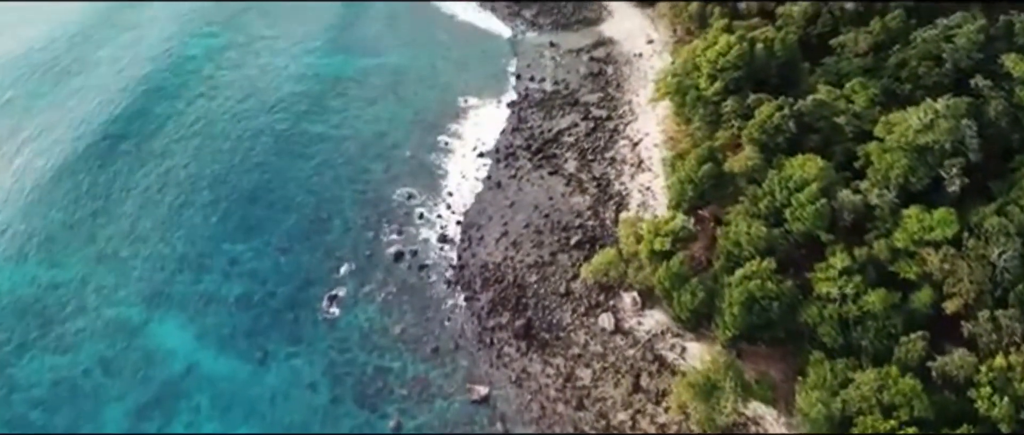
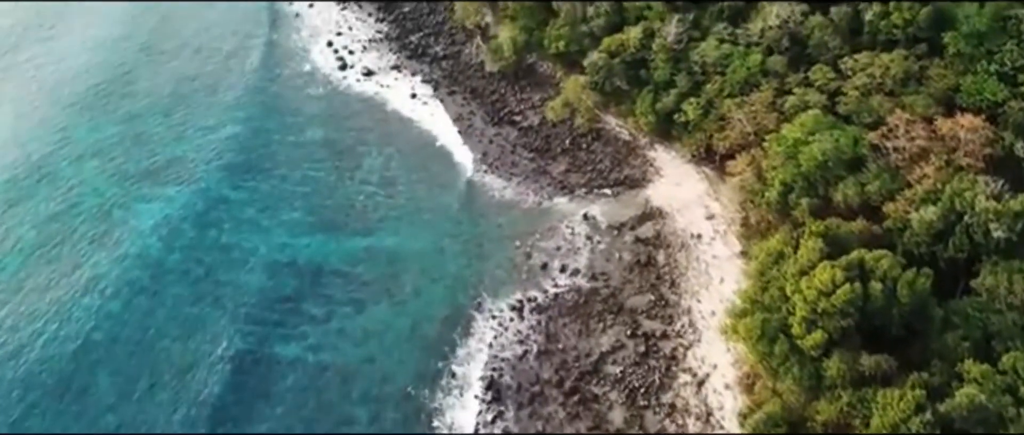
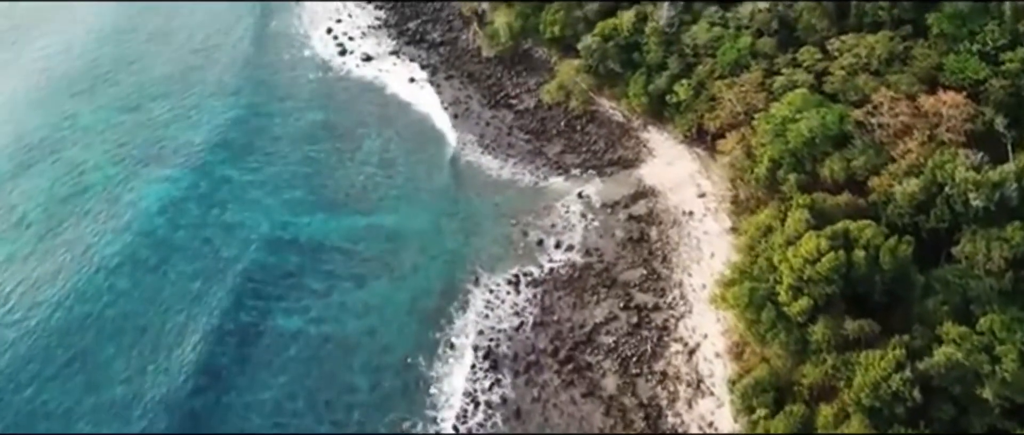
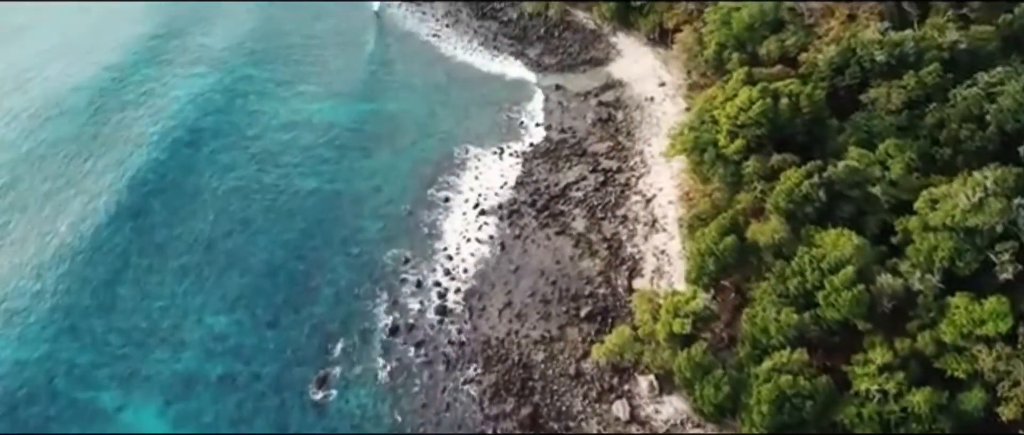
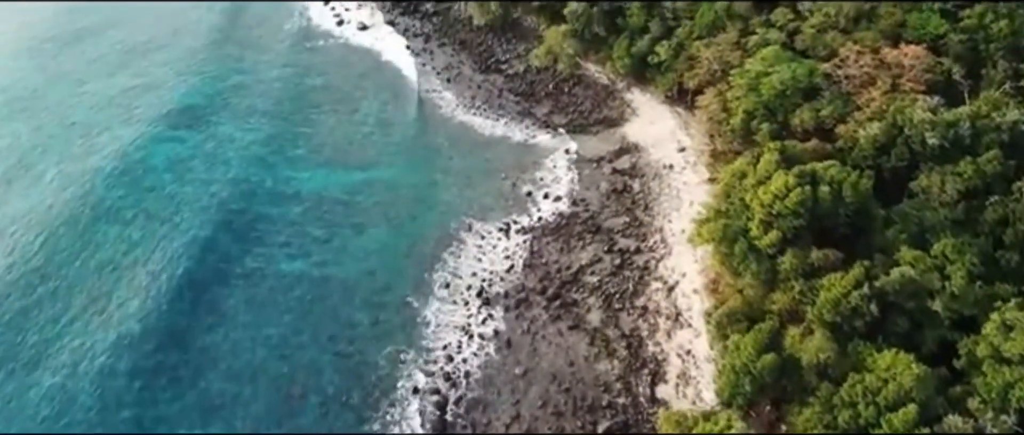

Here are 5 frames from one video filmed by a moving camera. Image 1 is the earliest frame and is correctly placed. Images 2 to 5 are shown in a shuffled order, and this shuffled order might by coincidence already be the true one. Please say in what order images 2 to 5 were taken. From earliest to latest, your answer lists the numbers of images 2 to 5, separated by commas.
4, 5, 3, 2
